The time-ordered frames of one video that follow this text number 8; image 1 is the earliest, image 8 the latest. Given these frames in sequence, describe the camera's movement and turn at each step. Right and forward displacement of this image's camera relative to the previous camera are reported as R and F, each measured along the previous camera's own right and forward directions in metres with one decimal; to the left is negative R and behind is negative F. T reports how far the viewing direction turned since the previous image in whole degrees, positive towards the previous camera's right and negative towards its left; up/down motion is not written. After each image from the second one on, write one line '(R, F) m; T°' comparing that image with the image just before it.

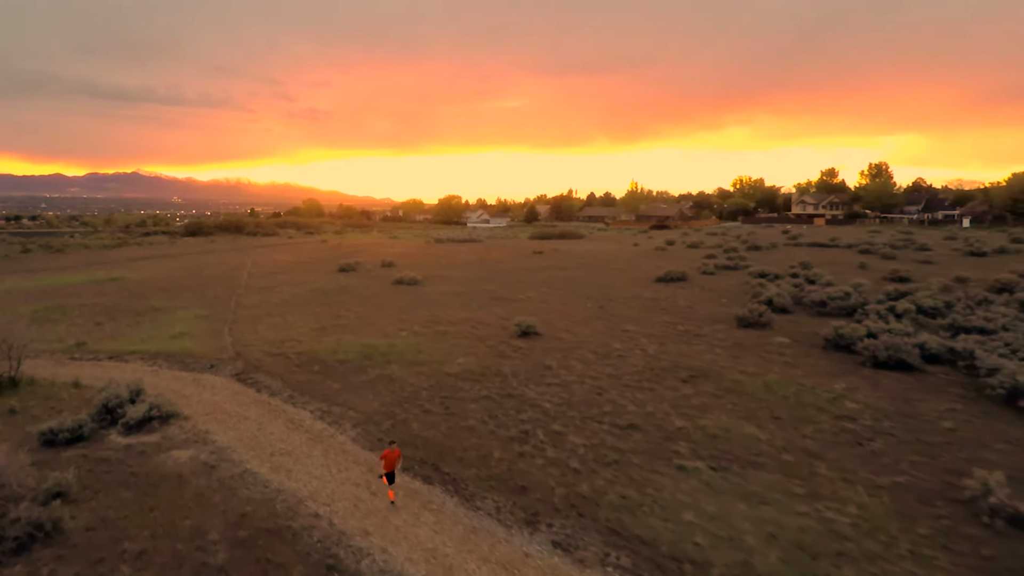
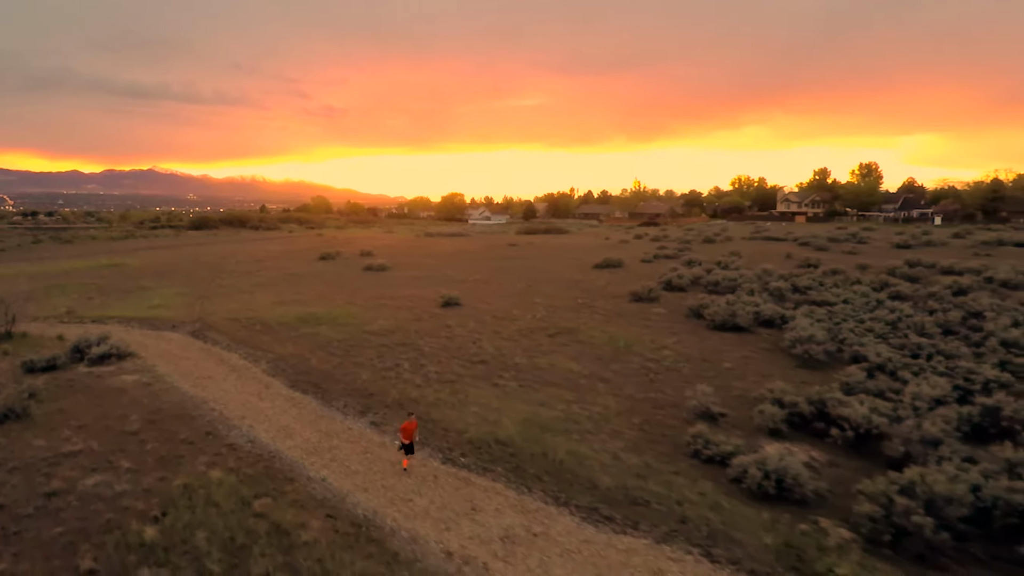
(+4.2, -4.5) m; -1°
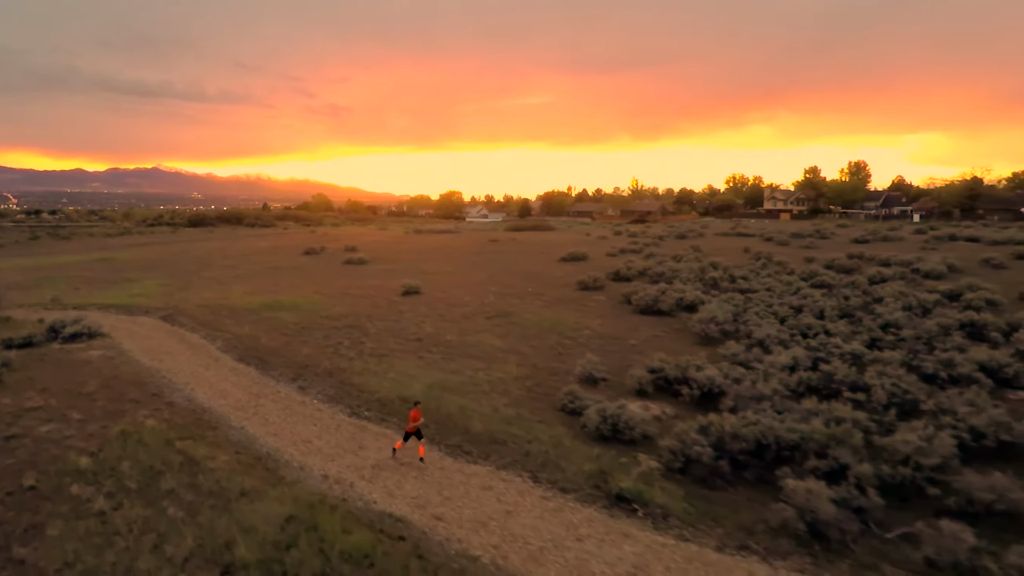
(+2.5, -2.3) m; 0°
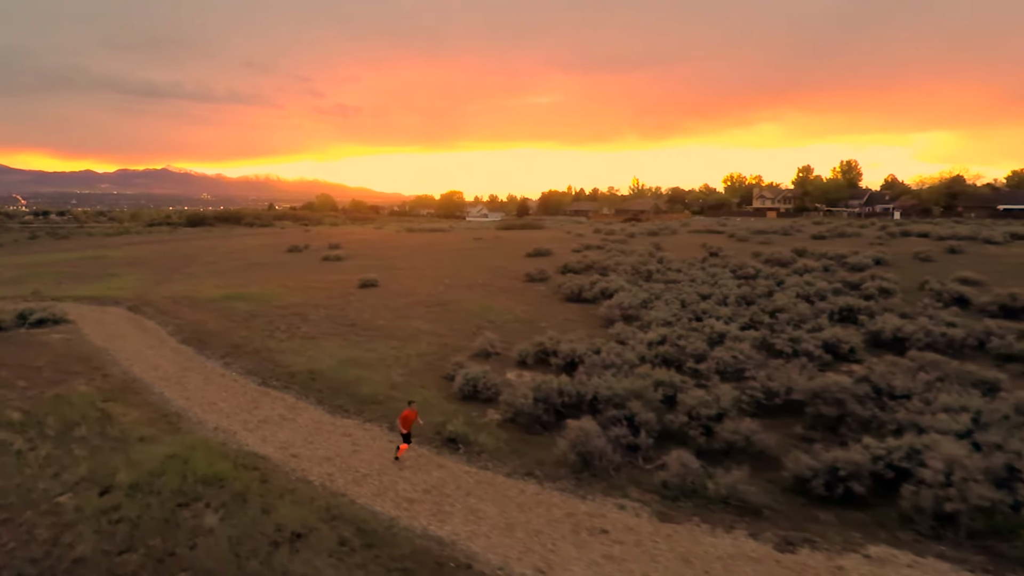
(+3.2, -2.3) m; -1°
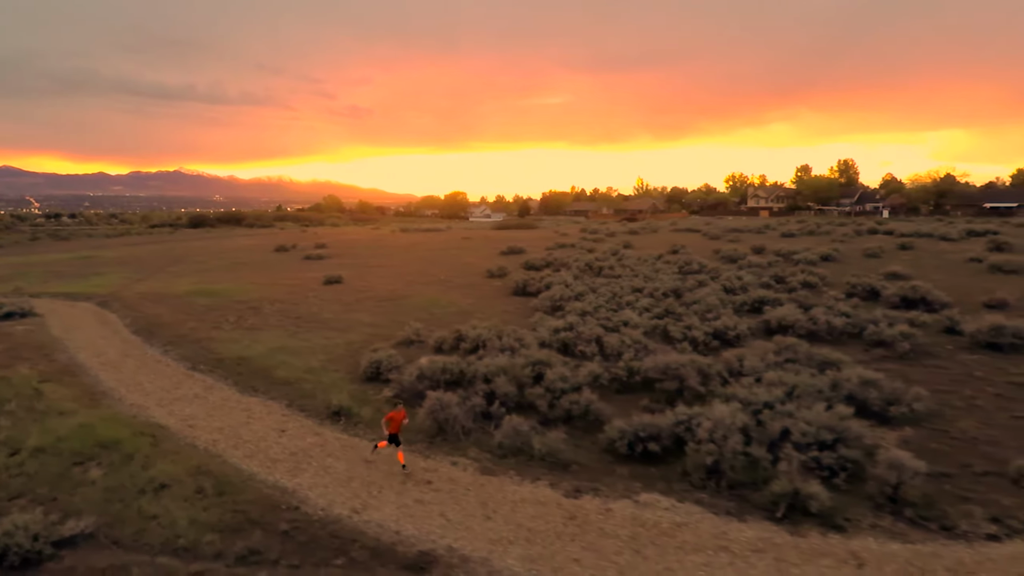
(+3.0, -1.6) m; -1°
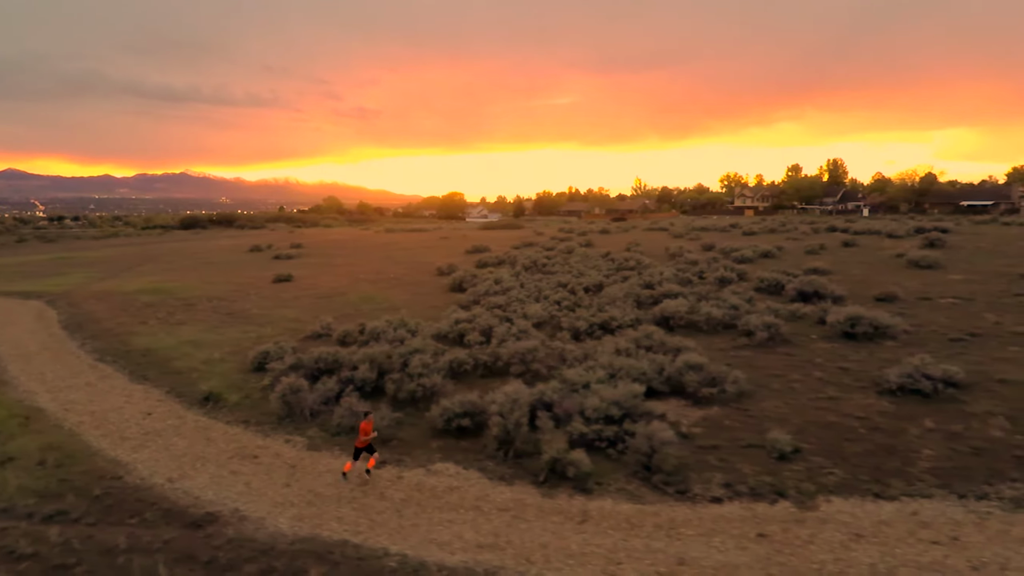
(+3.6, -1.1) m; 0°
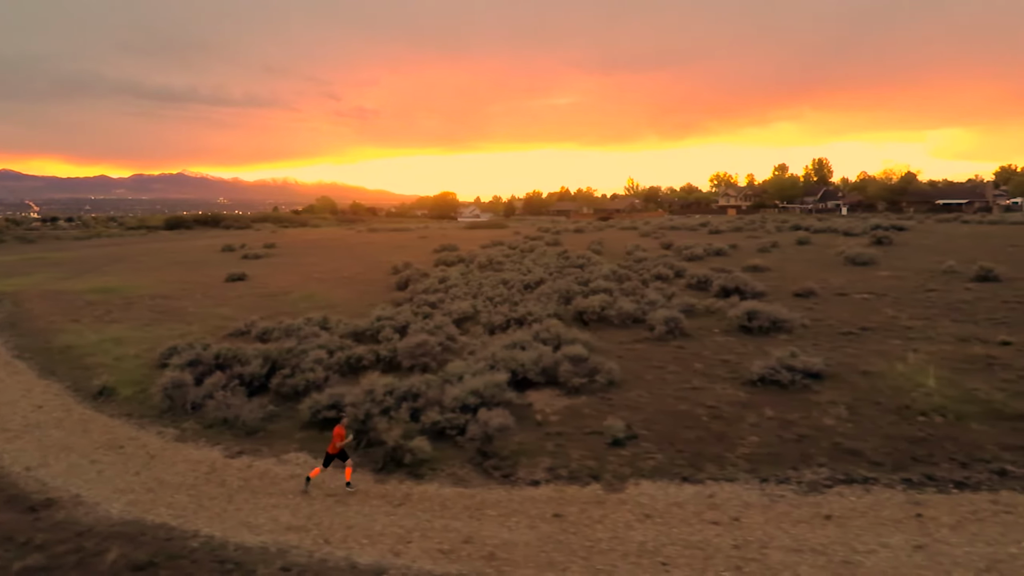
(+2.7, -0.4) m; 0°
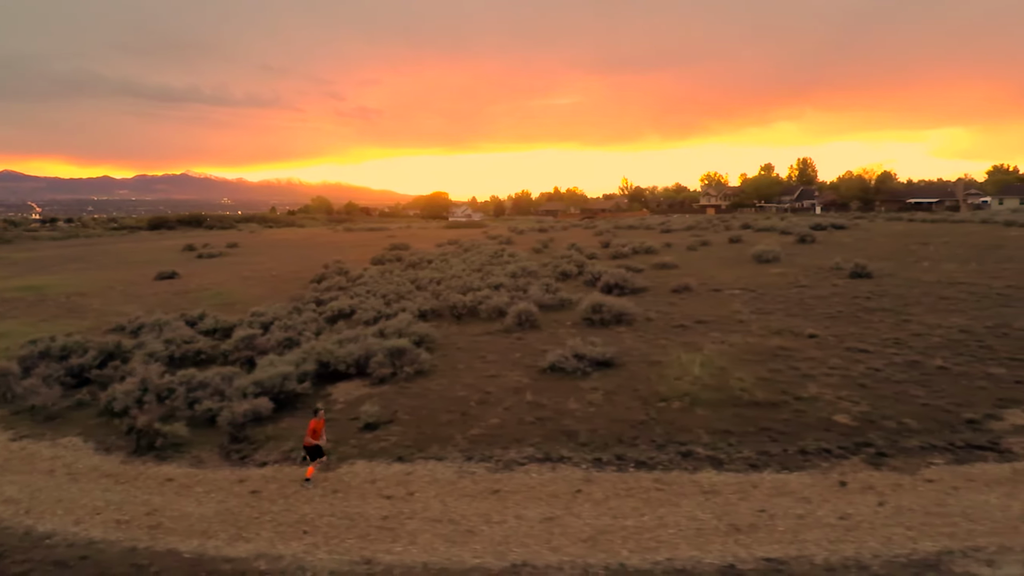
(+4.7, -0.7) m; 0°
